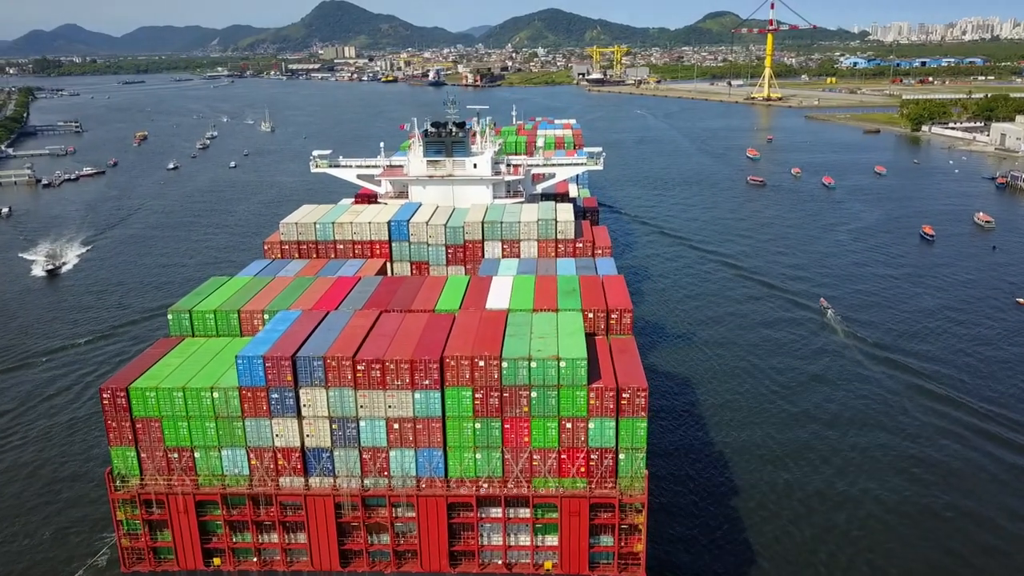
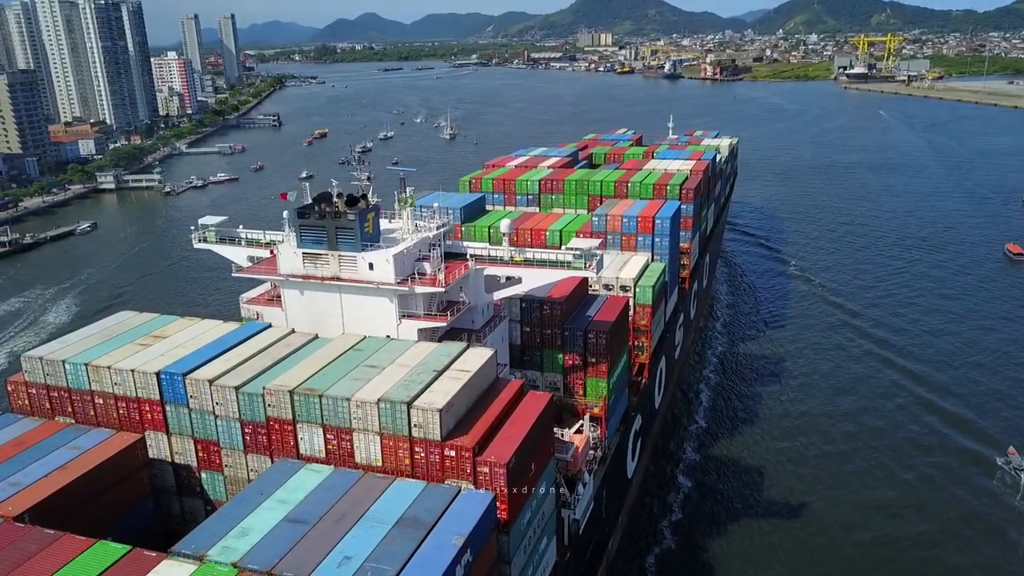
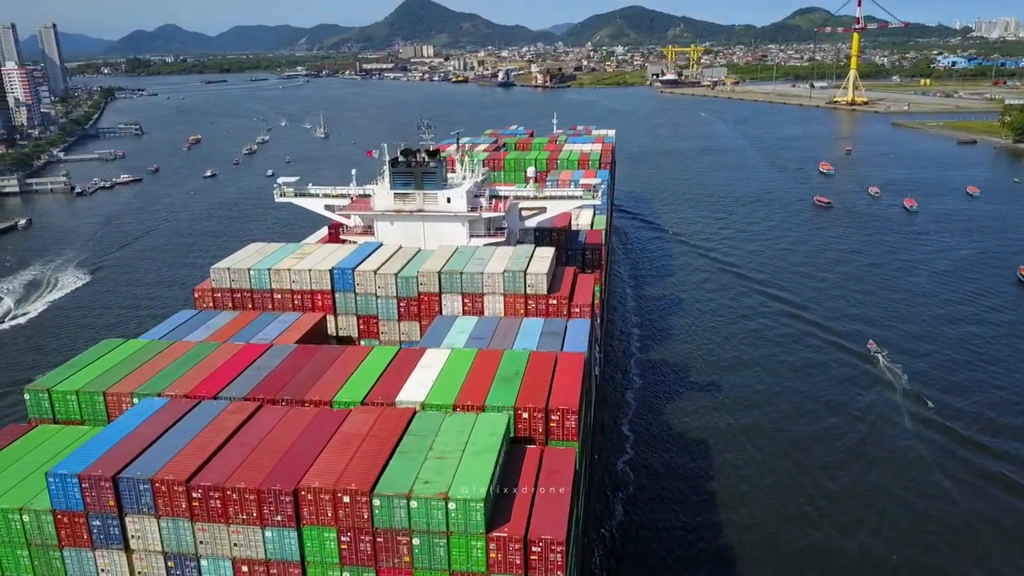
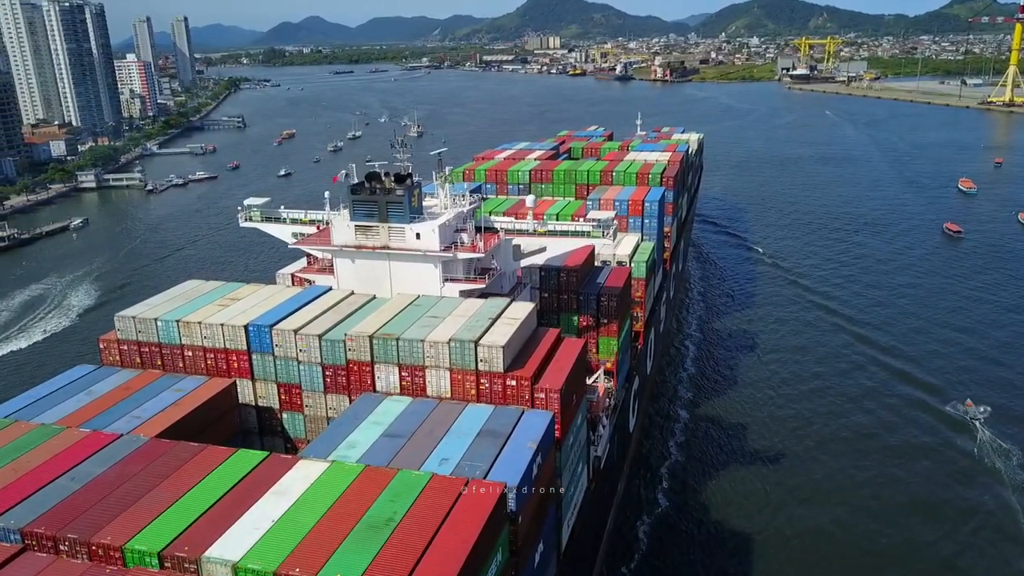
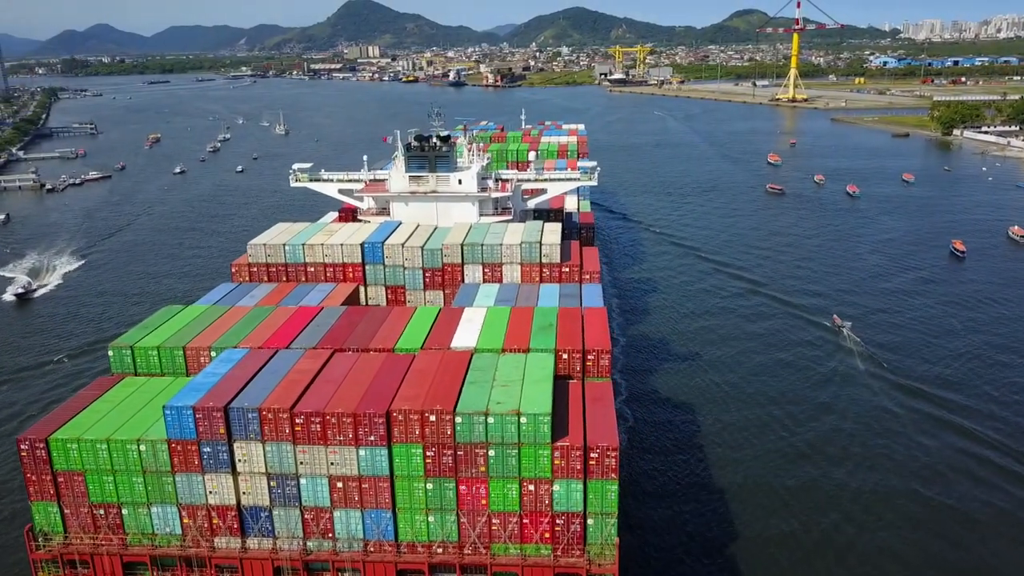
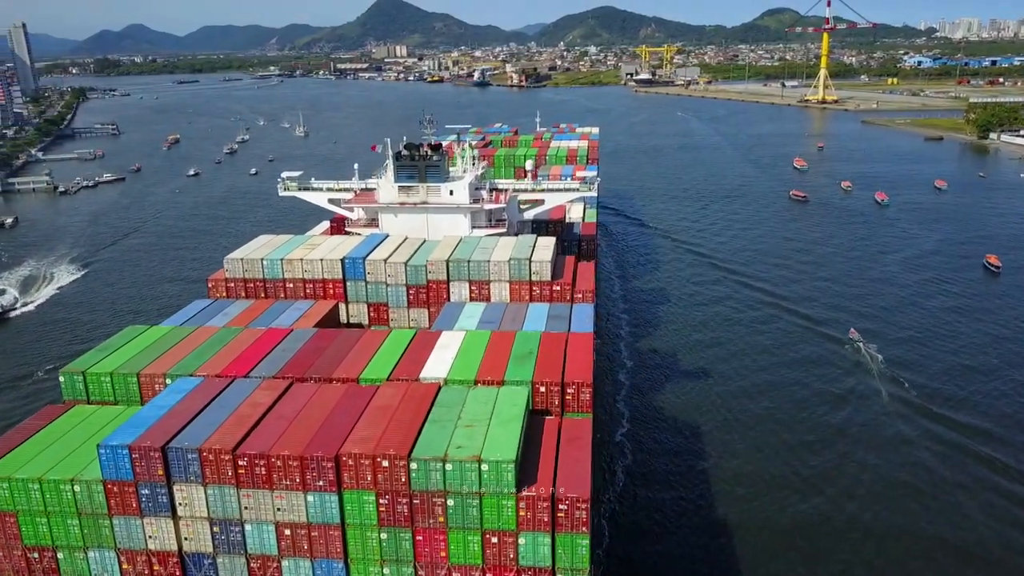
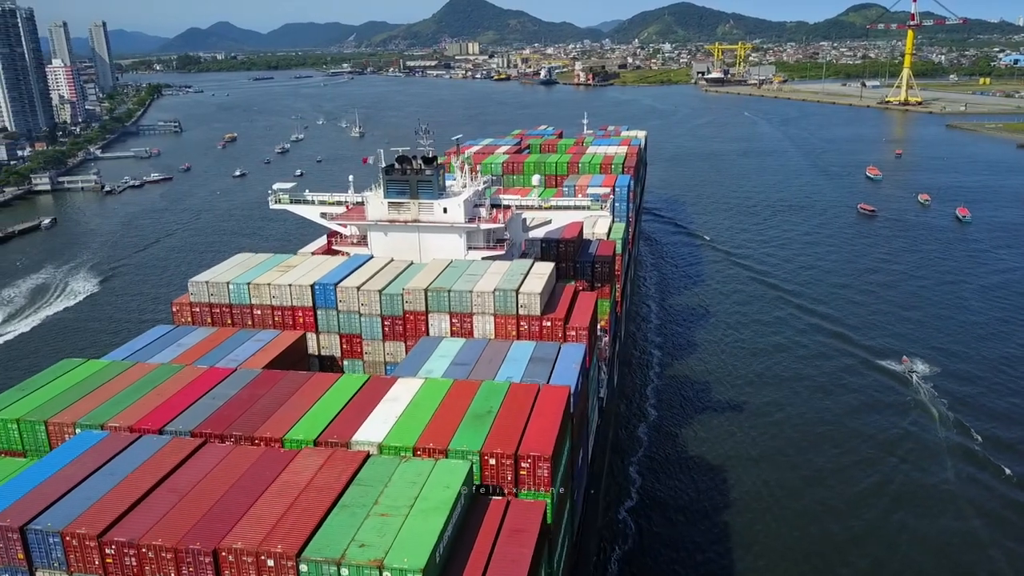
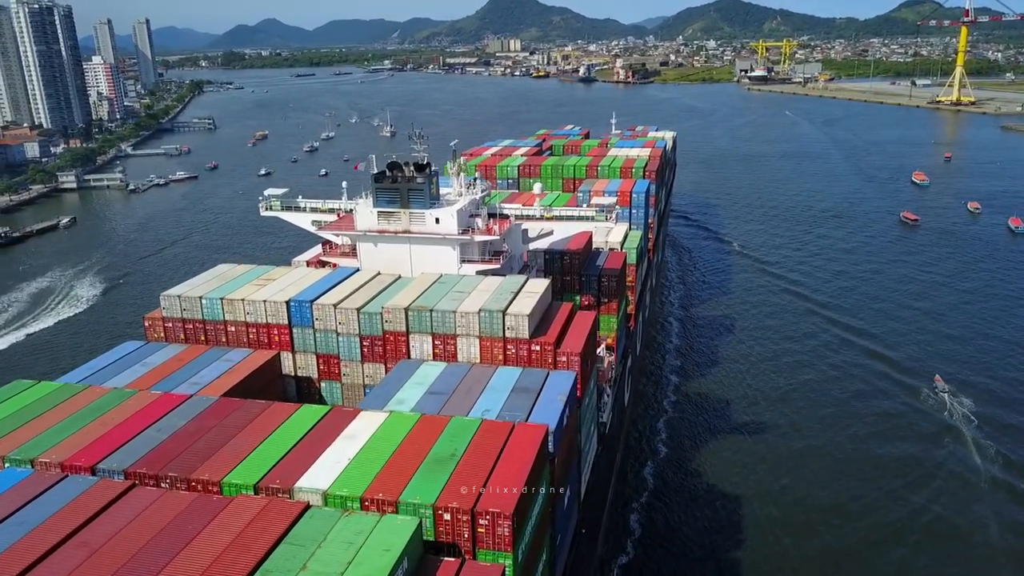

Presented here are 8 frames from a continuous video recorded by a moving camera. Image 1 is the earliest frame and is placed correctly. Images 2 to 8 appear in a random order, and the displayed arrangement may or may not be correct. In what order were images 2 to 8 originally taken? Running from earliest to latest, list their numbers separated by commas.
5, 6, 3, 7, 8, 4, 2
